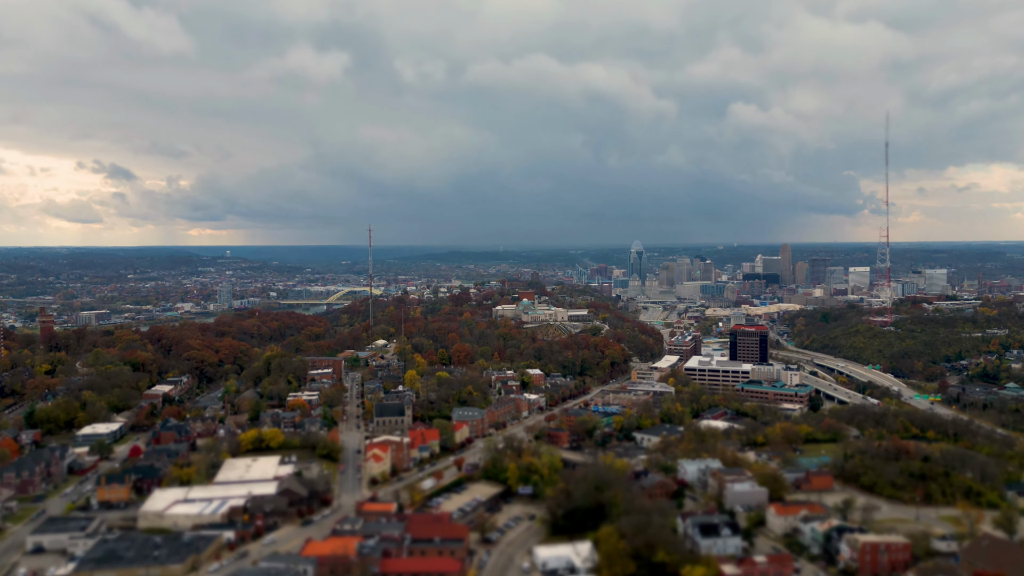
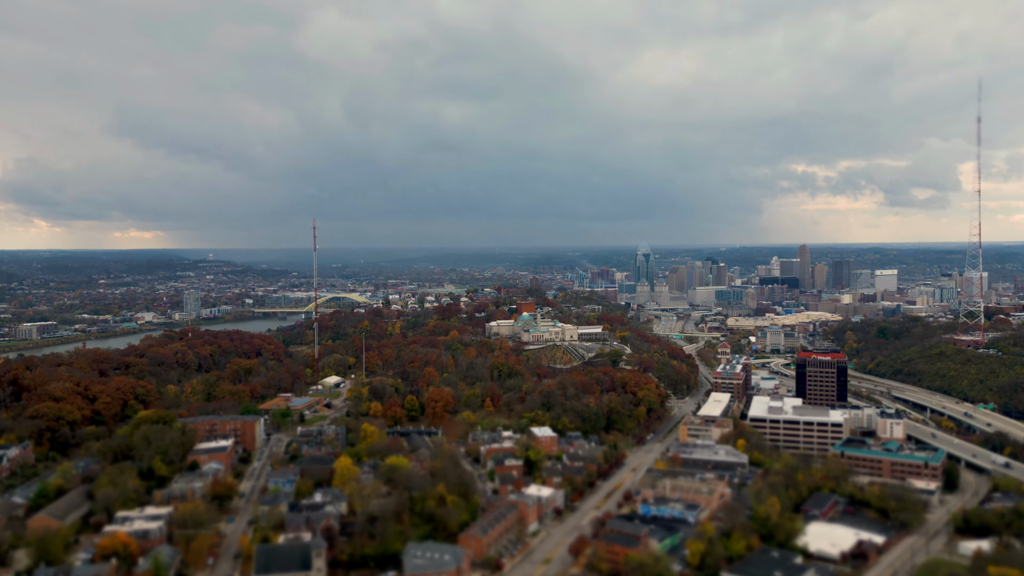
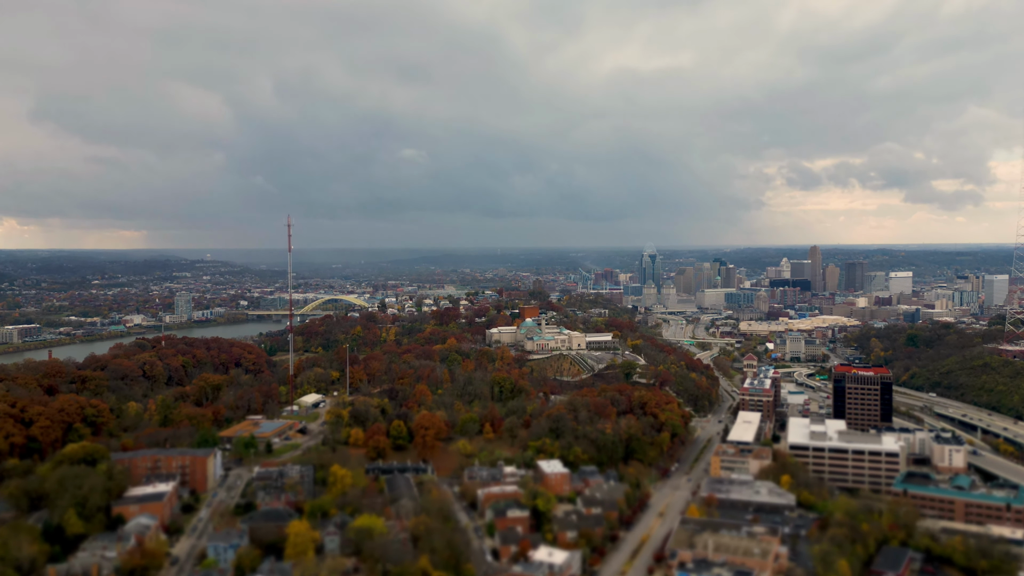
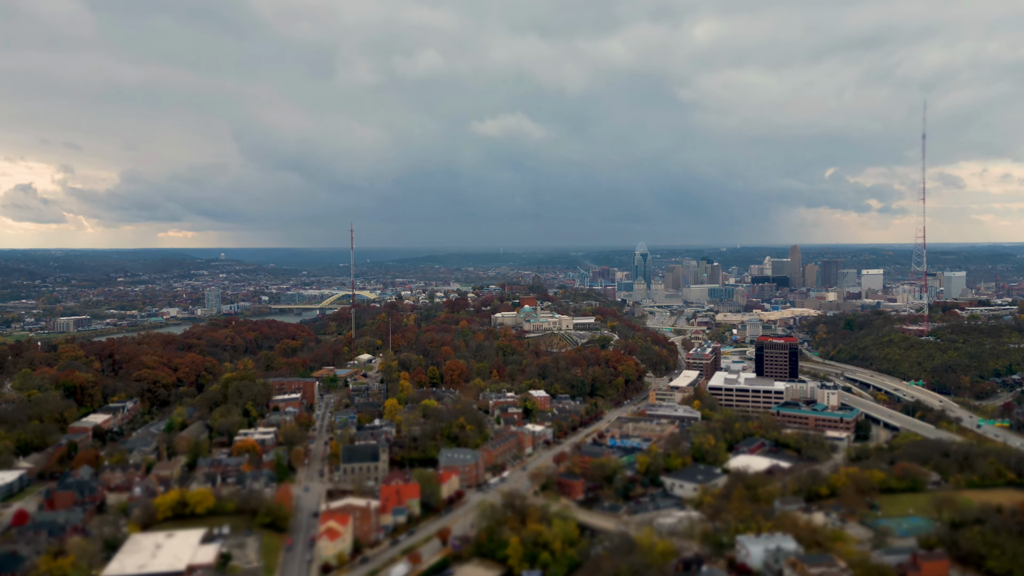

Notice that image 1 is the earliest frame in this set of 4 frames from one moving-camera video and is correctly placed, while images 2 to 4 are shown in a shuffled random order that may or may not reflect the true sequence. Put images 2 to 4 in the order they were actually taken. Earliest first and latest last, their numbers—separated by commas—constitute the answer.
4, 2, 3
